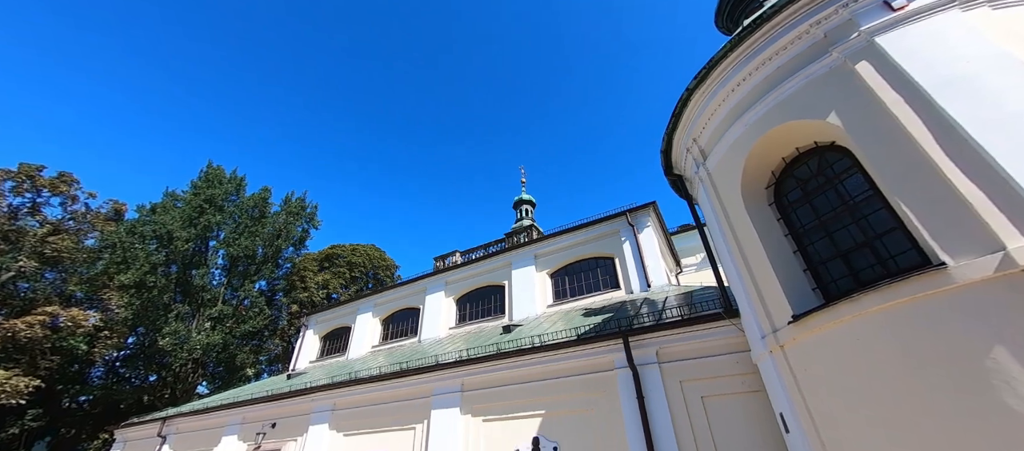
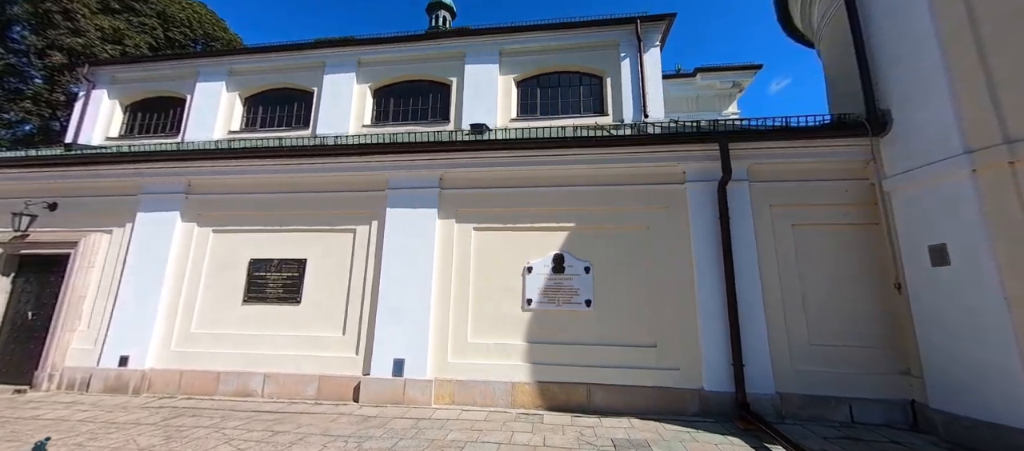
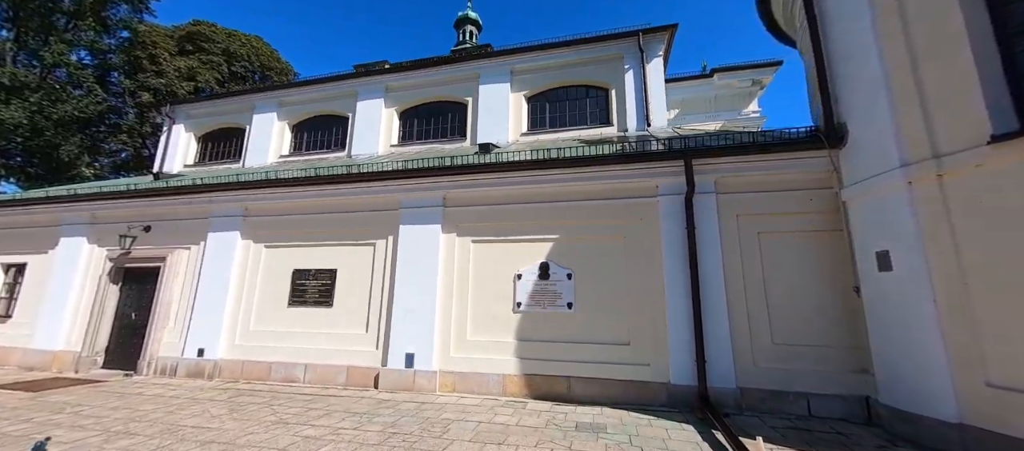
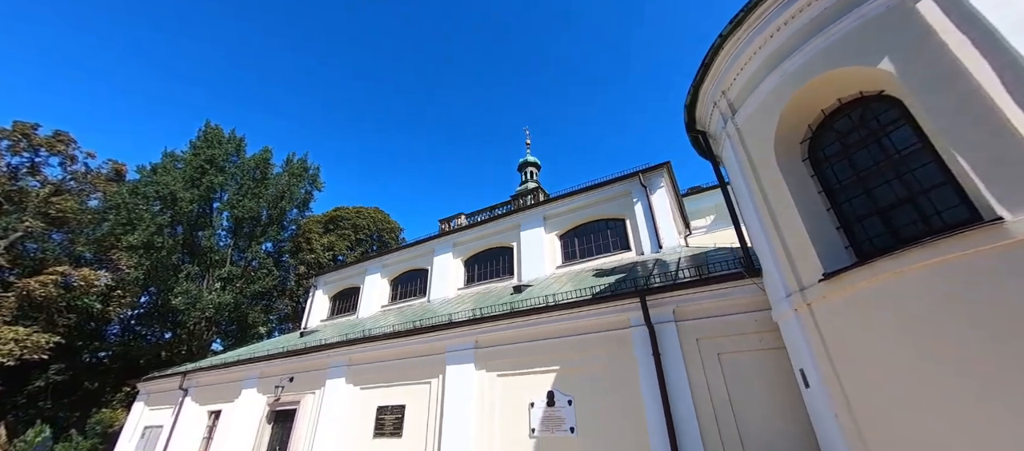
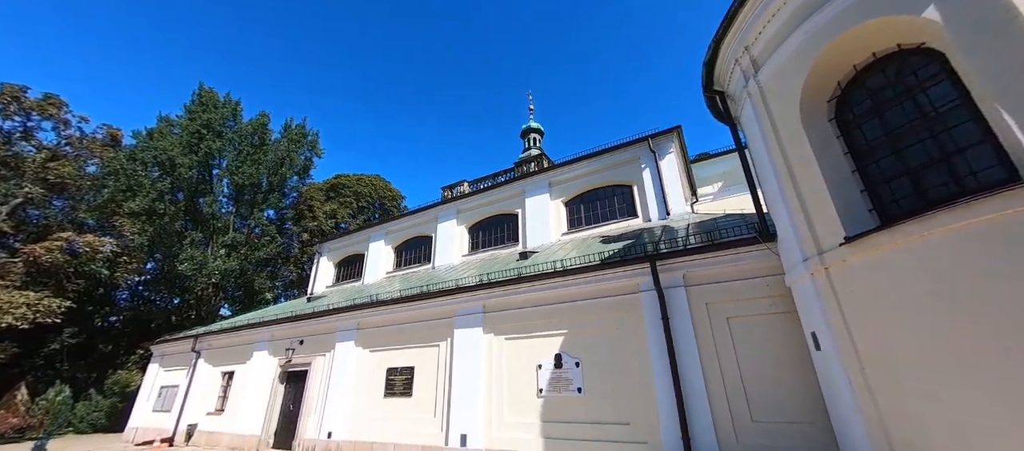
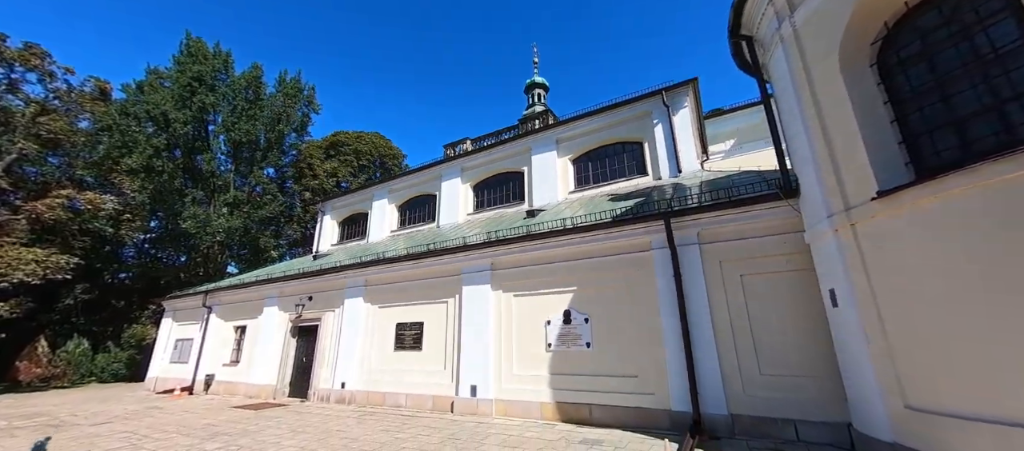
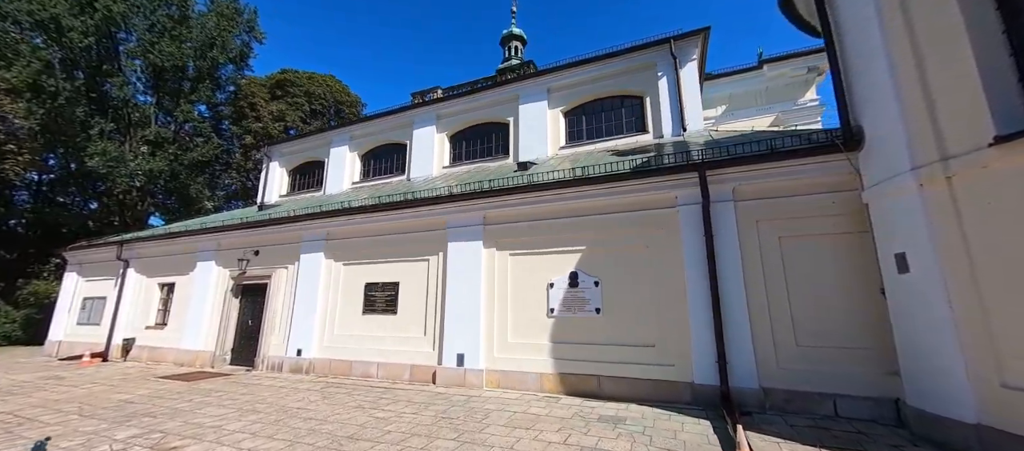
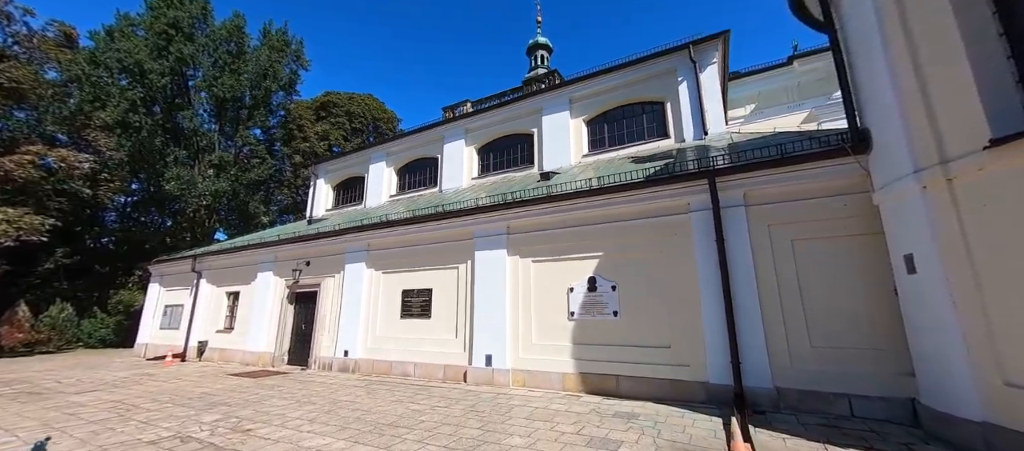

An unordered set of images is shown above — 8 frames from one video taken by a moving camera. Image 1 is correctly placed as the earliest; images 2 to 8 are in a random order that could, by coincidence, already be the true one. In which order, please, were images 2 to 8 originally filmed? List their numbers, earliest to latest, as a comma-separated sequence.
4, 5, 6, 8, 7, 3, 2
